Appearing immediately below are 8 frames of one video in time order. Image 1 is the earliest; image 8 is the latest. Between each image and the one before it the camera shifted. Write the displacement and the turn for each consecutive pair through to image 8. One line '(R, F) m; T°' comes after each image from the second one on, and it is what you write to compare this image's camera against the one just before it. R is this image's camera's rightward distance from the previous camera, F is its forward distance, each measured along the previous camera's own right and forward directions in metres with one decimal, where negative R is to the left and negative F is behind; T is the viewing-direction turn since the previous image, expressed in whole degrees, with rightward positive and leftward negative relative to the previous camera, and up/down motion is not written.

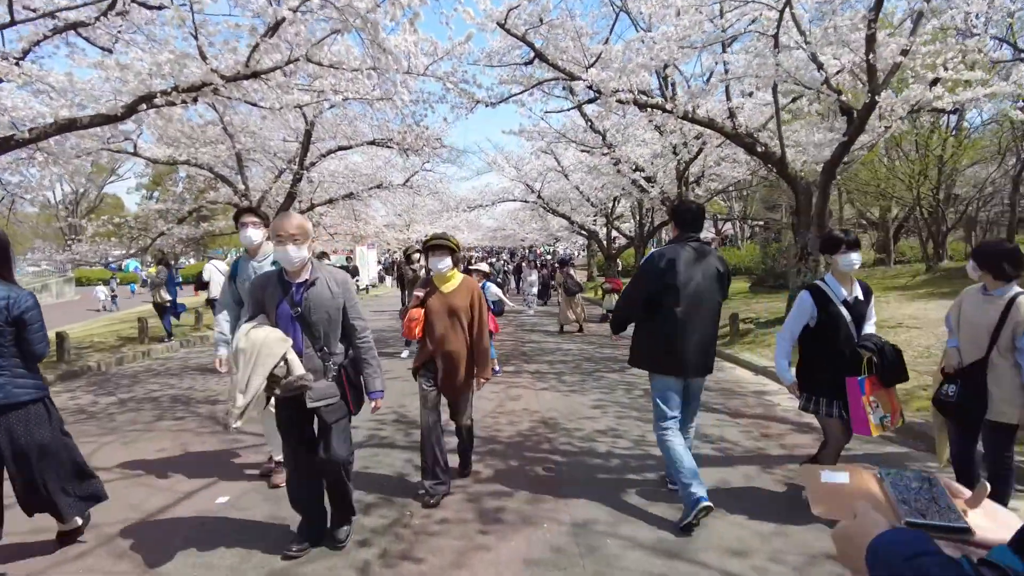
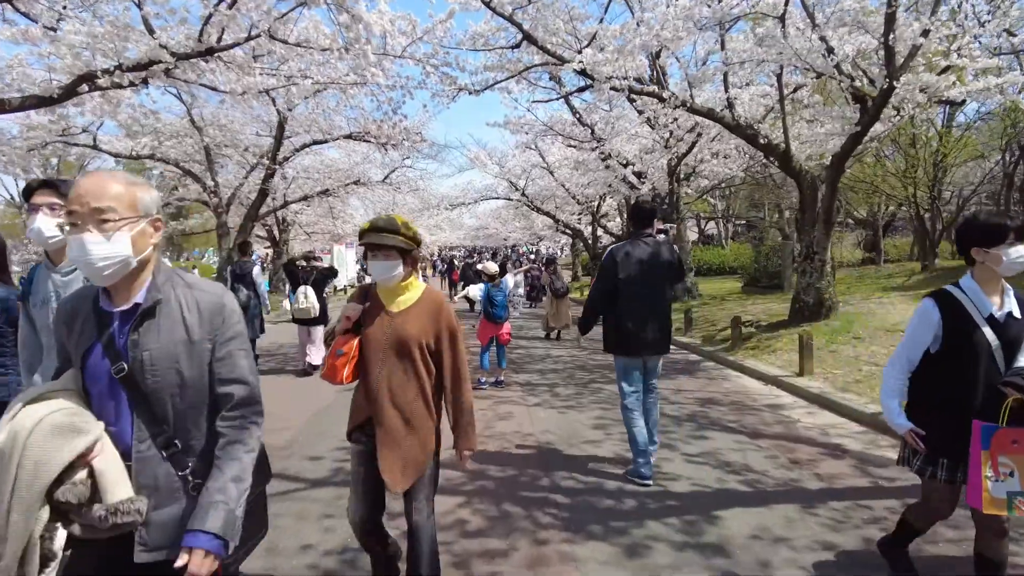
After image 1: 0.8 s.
(-0.1, +0.9) m; +2°
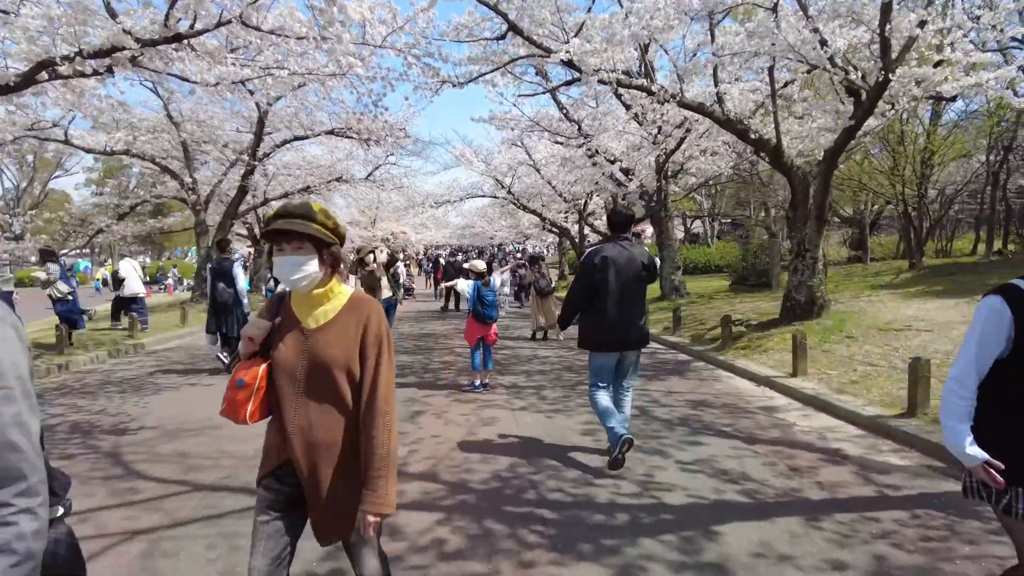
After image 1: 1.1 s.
(0.0, +0.3) m; +1°
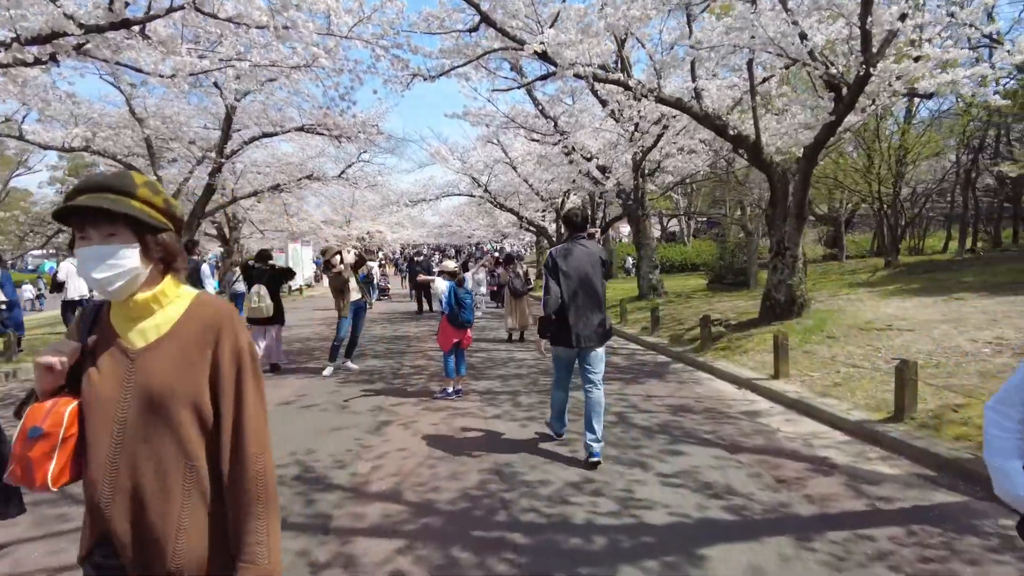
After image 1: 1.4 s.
(+0.1, +0.4) m; +2°
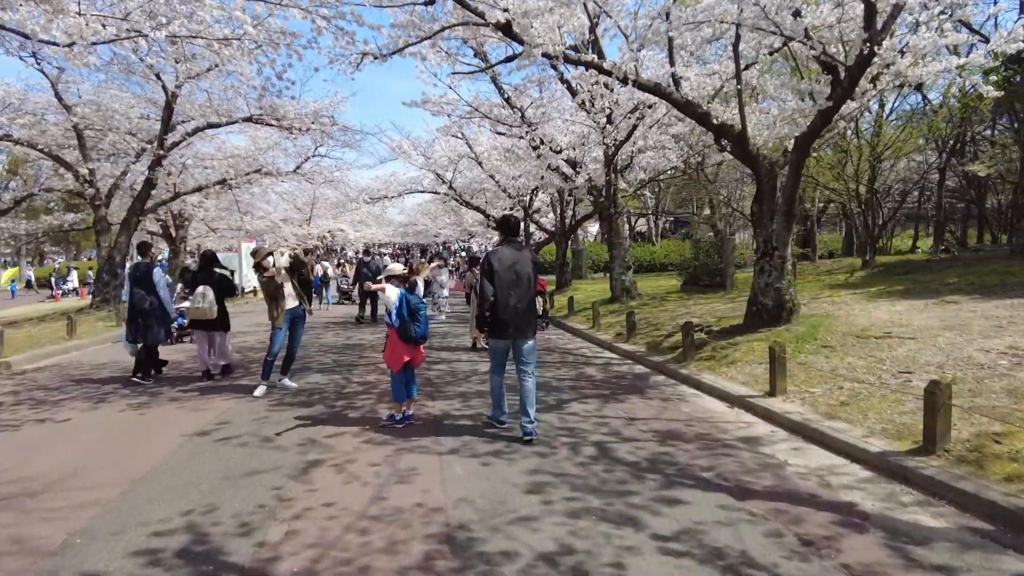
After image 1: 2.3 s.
(+0.1, +1.1) m; +3°
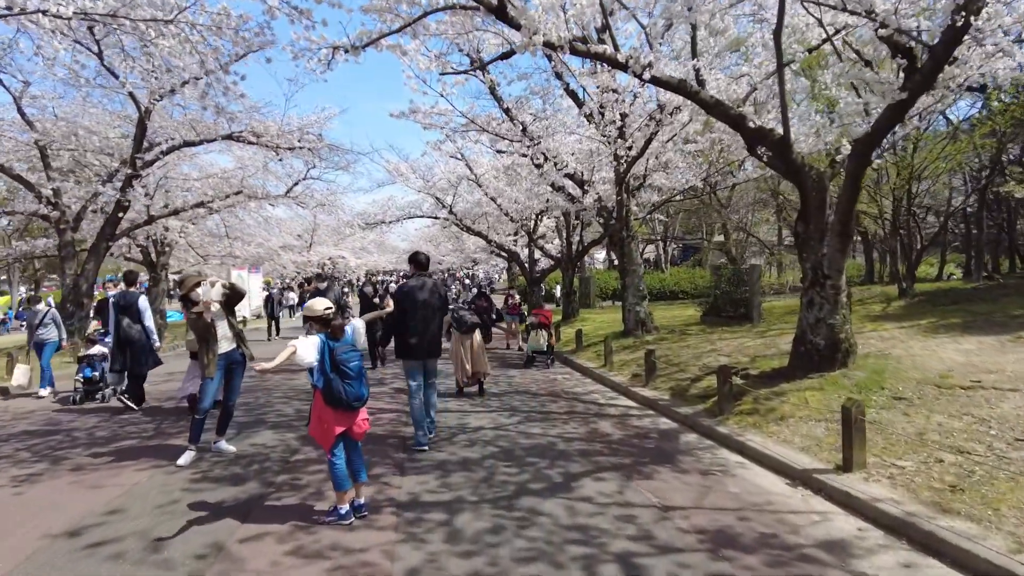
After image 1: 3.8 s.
(+0.1, +1.7) m; -1°
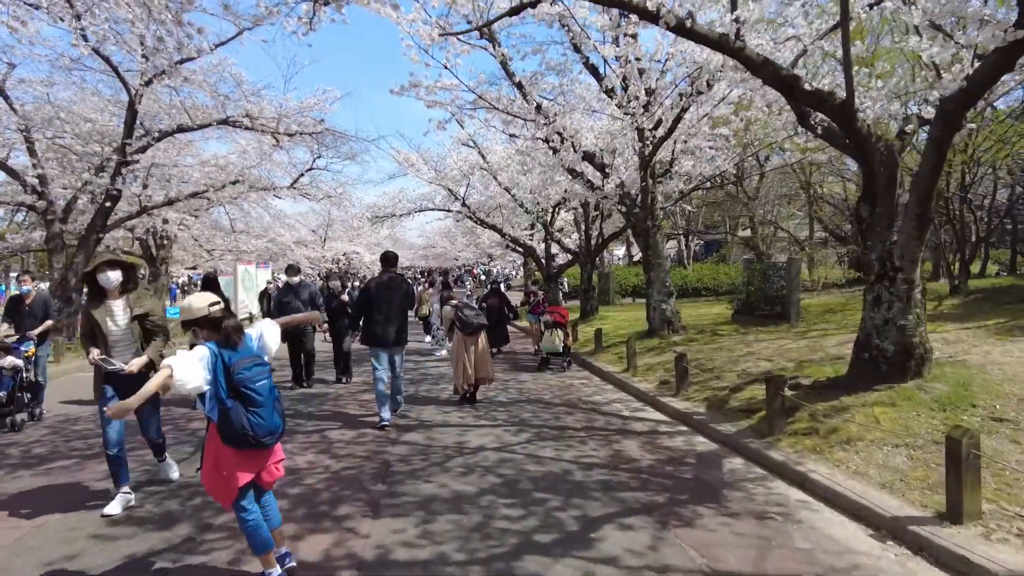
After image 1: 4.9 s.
(+0.1, +1.3) m; -2°
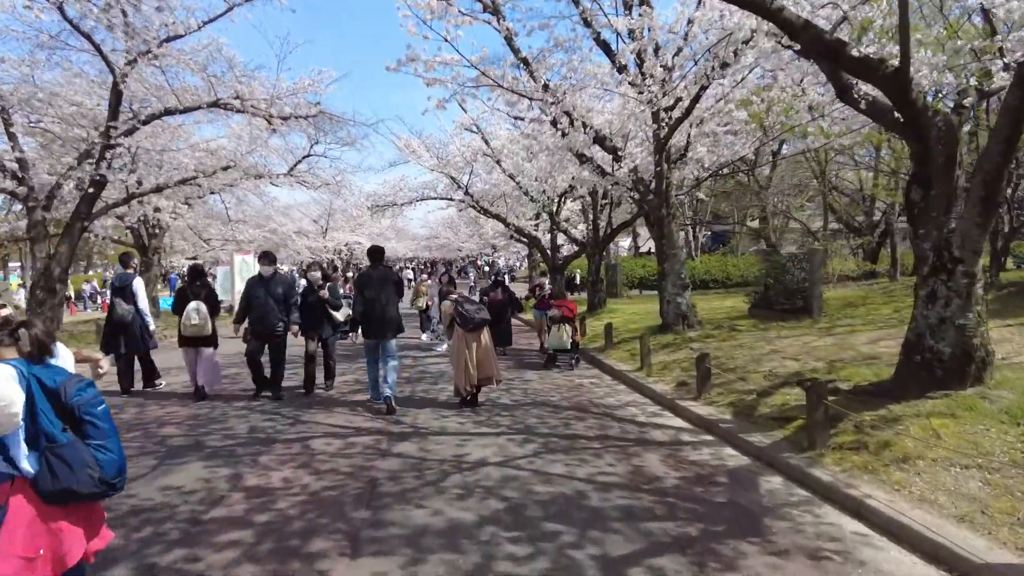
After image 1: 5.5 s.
(0.0, +0.8) m; 0°
